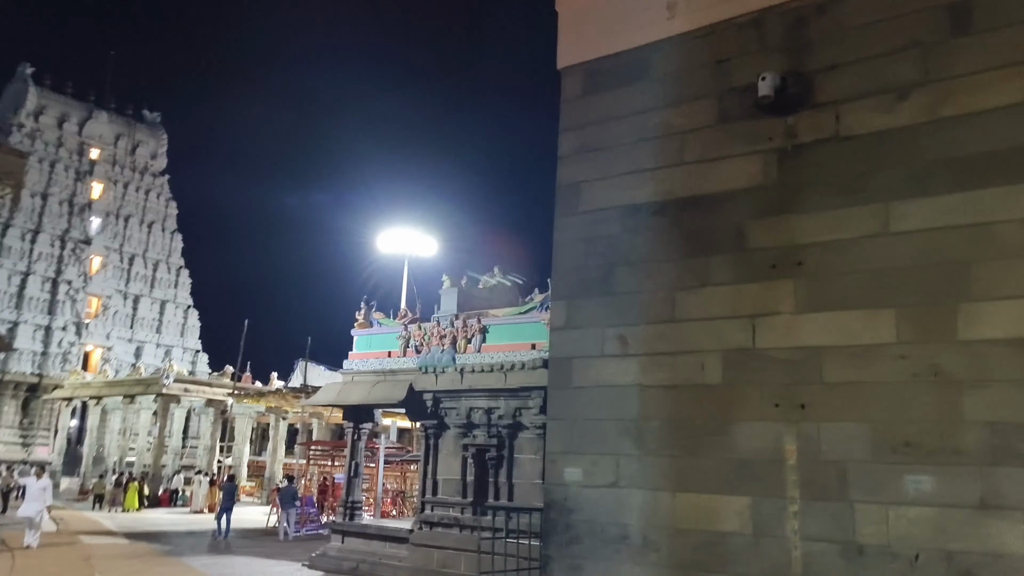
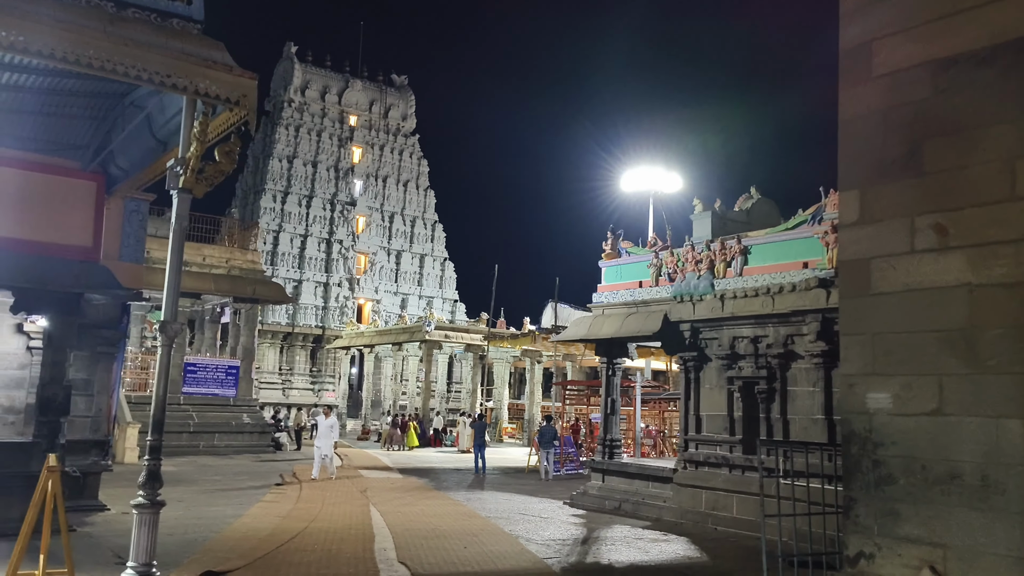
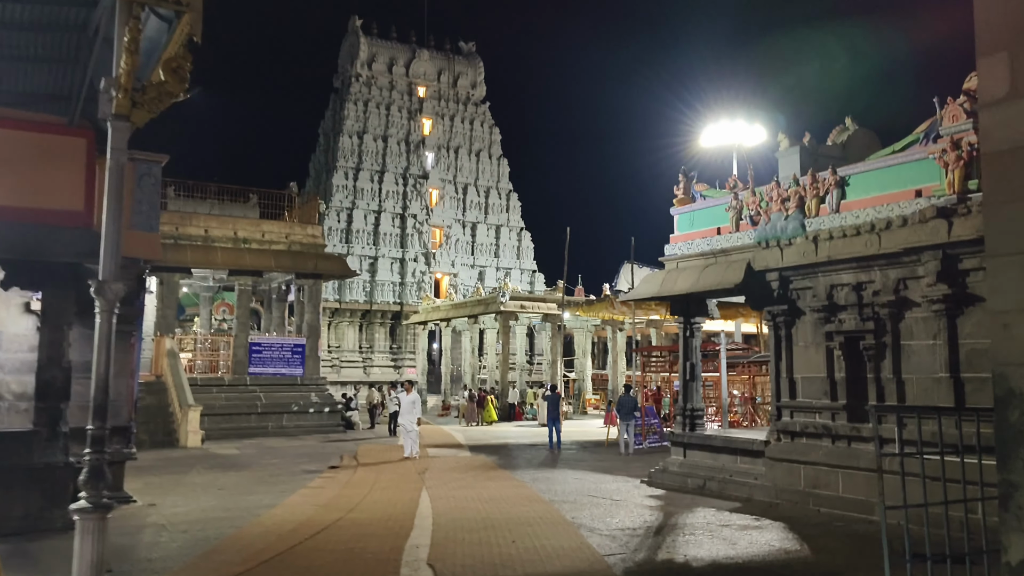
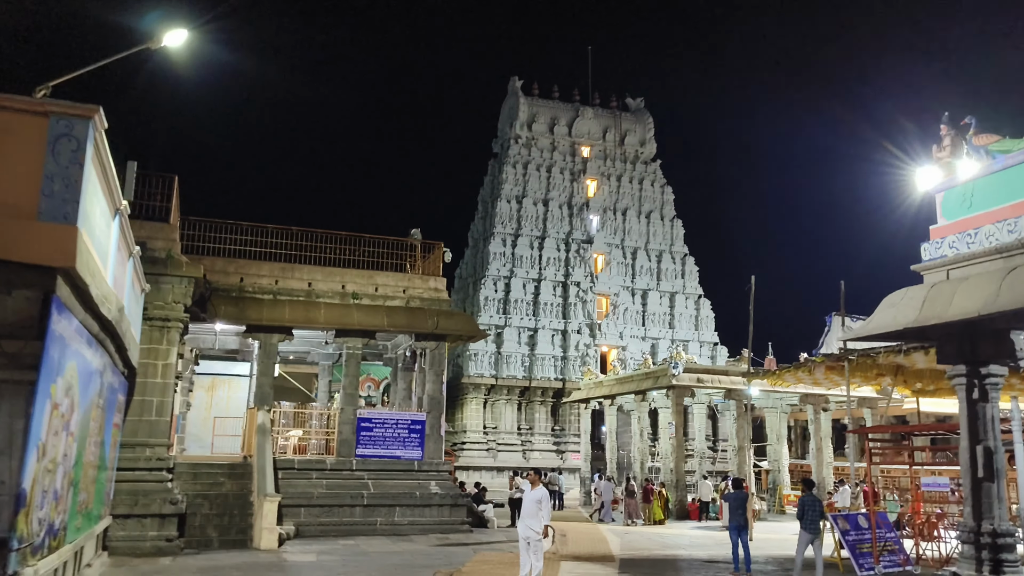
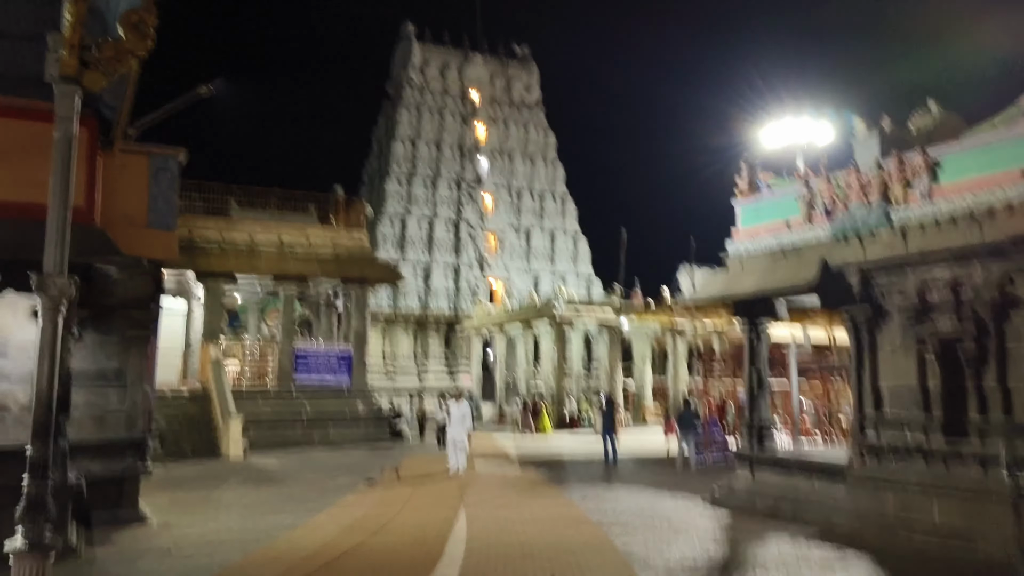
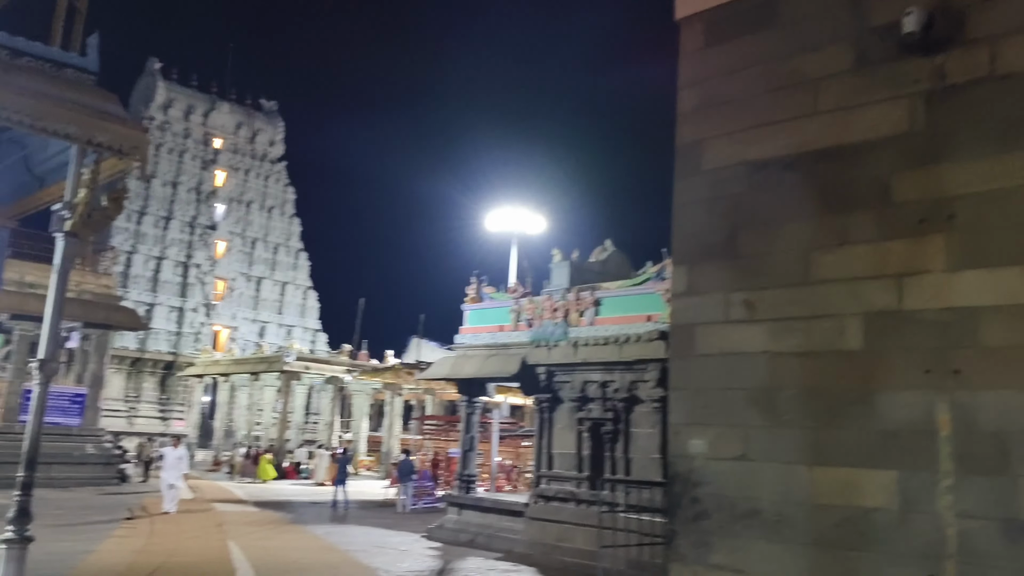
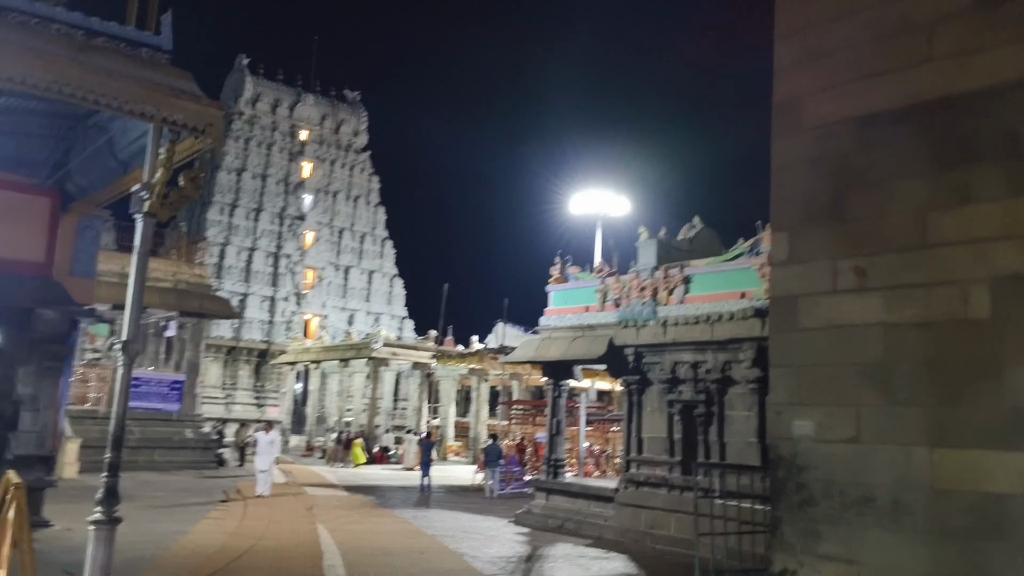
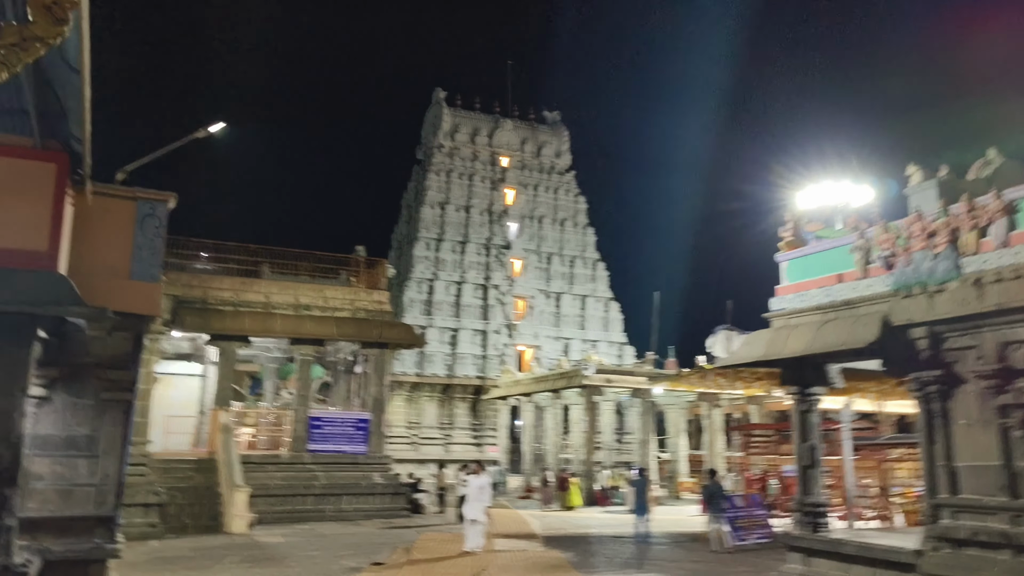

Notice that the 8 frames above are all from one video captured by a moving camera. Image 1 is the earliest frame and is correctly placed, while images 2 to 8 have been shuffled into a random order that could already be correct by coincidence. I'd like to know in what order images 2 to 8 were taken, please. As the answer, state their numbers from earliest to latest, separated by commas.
6, 7, 2, 3, 5, 8, 4
